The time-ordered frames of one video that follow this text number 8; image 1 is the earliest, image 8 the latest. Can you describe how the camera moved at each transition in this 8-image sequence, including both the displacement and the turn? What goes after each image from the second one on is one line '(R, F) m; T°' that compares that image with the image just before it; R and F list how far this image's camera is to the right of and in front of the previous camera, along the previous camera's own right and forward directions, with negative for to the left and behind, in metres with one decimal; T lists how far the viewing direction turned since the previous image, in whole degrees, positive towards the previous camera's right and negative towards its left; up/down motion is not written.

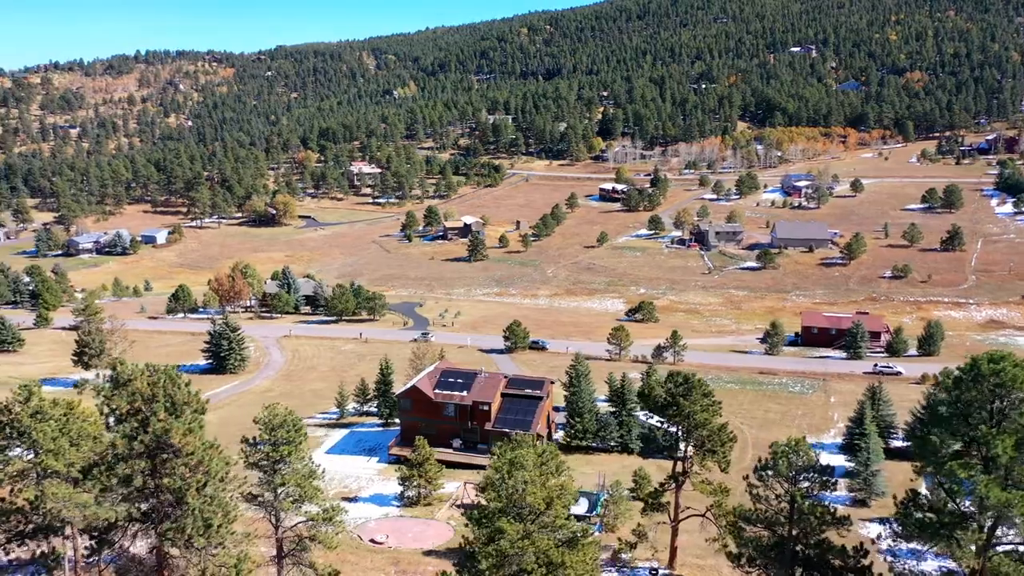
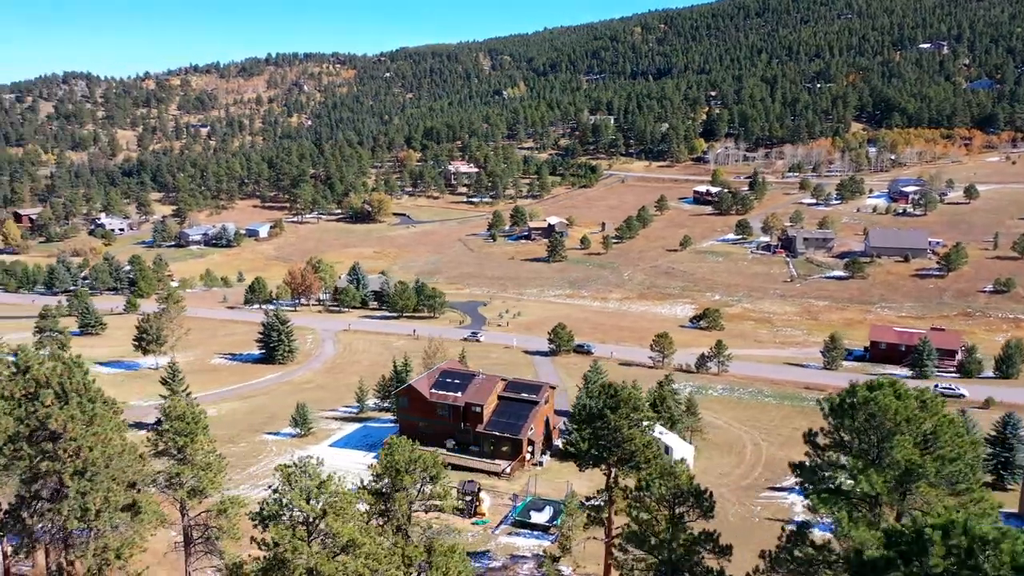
(+4.9, +0.6) m; -8°
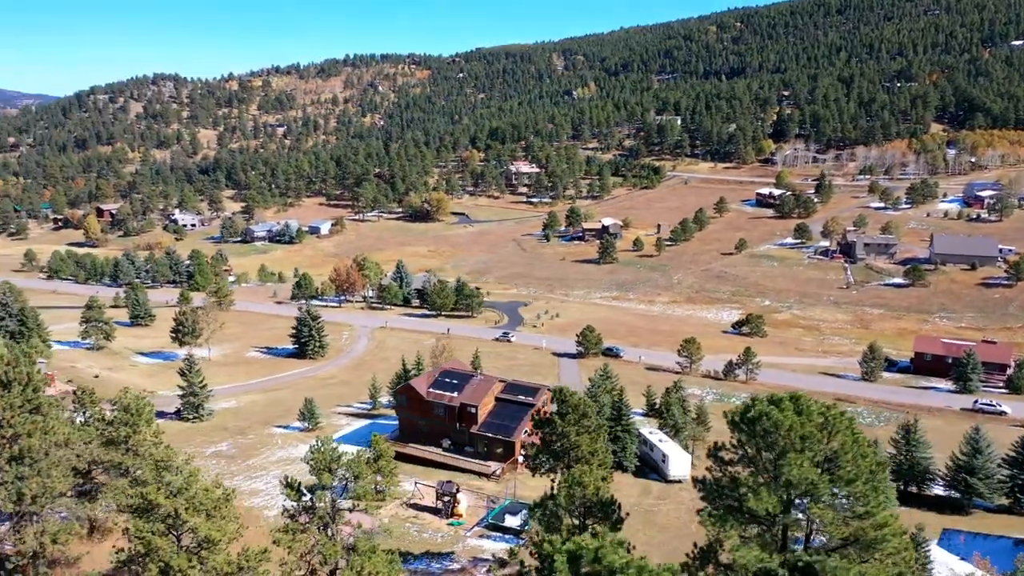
(+3.1, +0.3) m; -5°
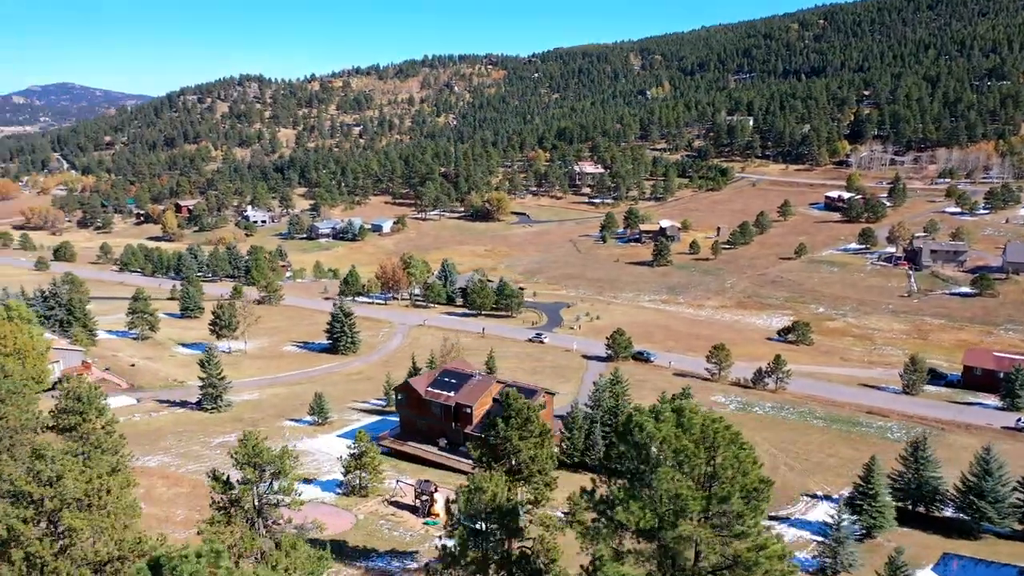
(+3.3, +0.3) m; -5°
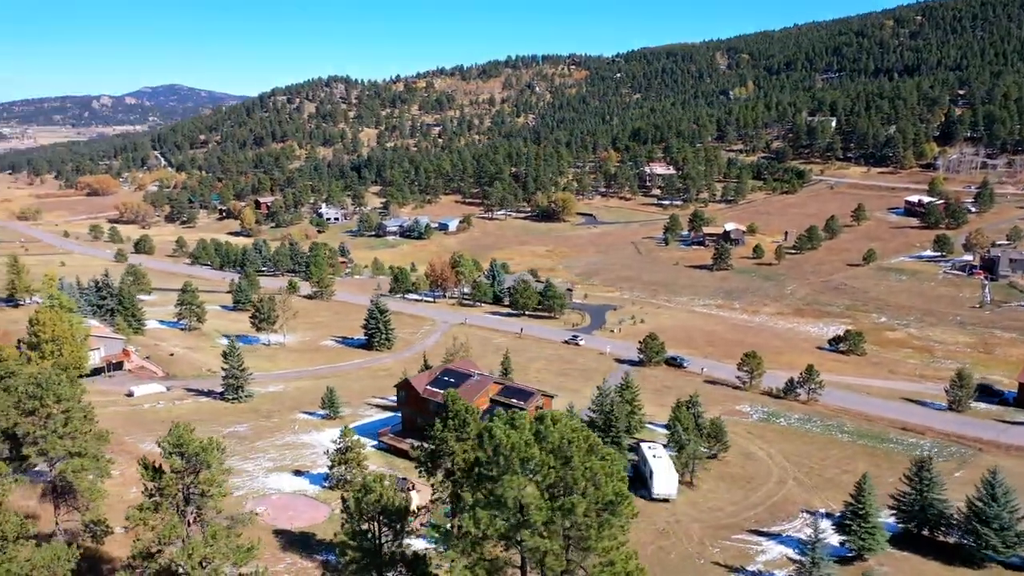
(+3.5, +0.4) m; -6°
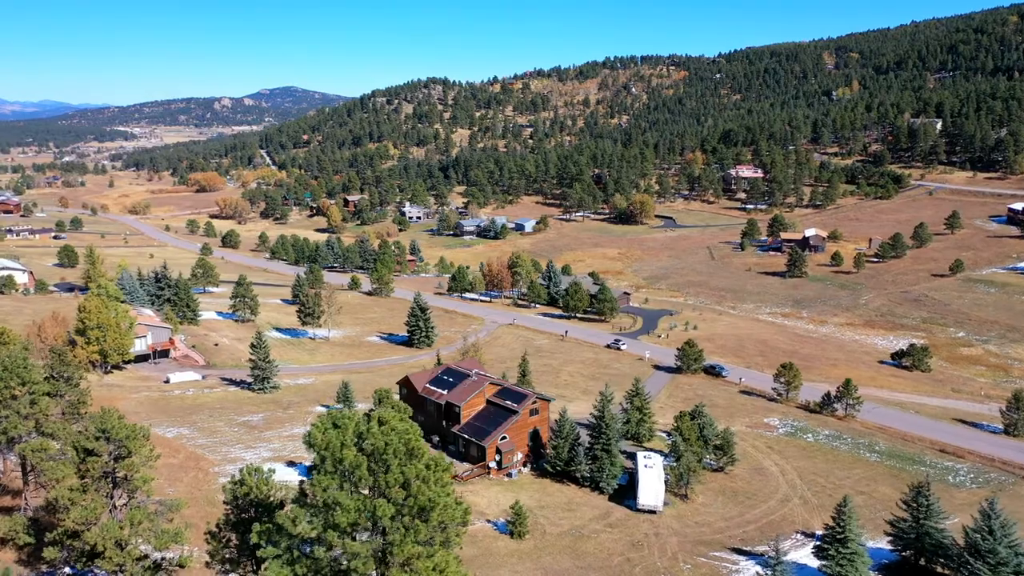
(+4.1, +0.5) m; -7°
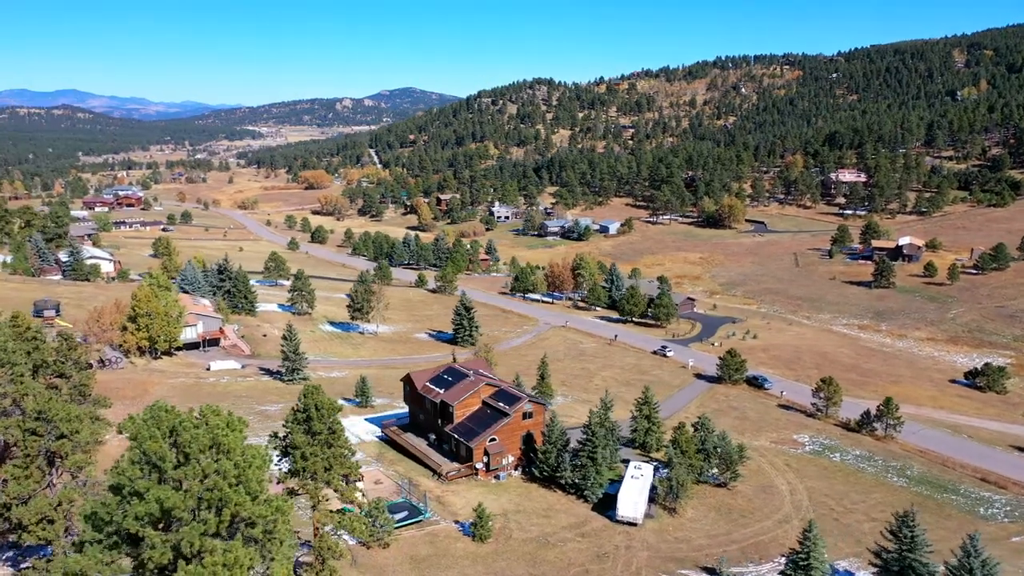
(+4.5, +0.5) m; -7°
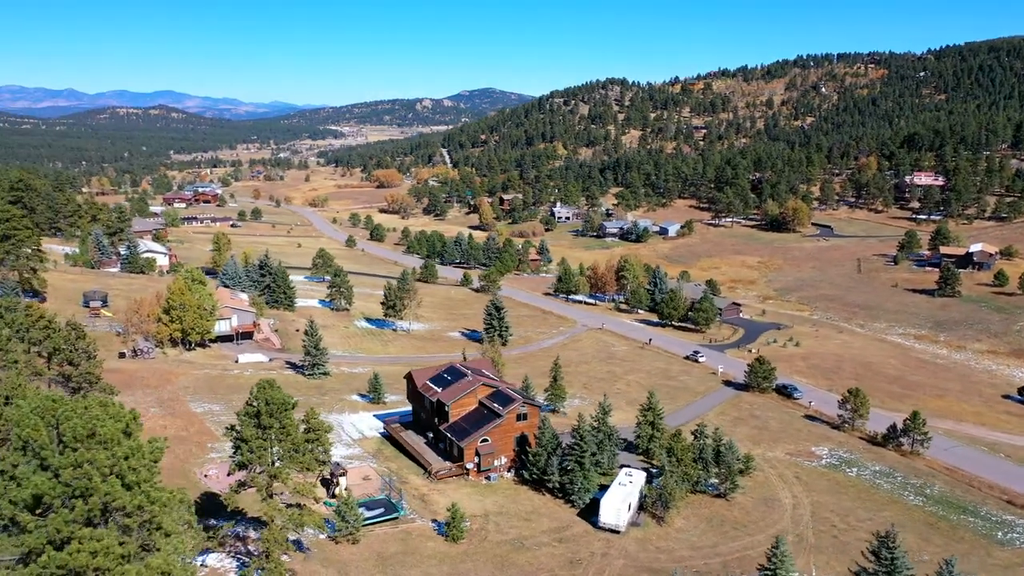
(+3.2, +0.3) m; -5°
